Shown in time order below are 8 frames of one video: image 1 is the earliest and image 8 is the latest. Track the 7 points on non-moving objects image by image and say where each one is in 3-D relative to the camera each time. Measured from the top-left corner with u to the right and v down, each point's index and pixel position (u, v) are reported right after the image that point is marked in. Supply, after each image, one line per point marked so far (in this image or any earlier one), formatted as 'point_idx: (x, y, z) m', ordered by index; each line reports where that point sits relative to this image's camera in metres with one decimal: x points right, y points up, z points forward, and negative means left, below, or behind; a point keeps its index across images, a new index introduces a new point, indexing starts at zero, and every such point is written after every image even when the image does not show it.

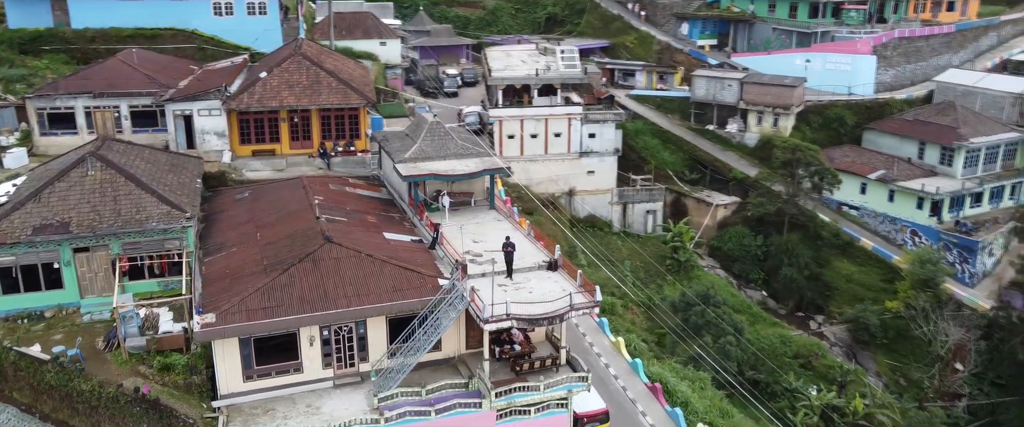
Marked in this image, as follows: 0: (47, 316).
0: (-11.0, -2.4, +18.9) m
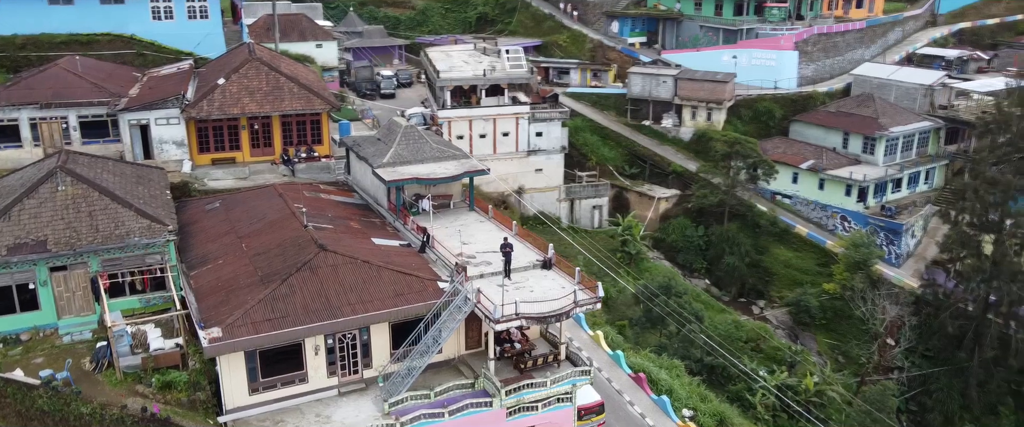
0: (-11.1, -2.8, +18.1) m
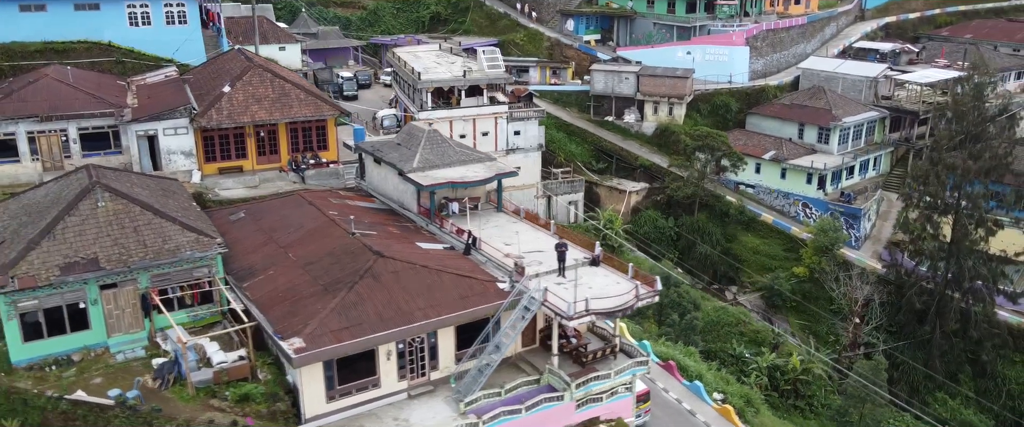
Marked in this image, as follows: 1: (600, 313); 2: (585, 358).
0: (-9.7, -3.2, +17.7) m
1: (+1.9, -2.1, +17.0) m
2: (+1.7, -3.3, +18.2) m
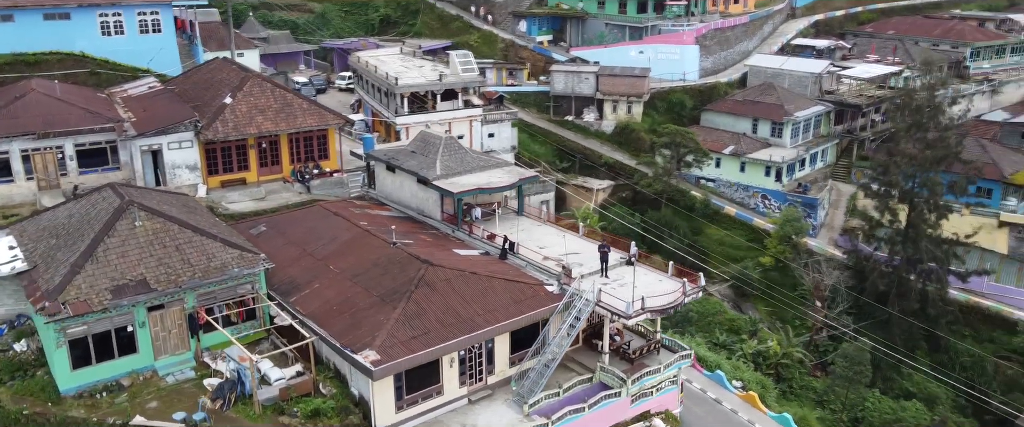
0: (-8.4, -3.7, +17.3) m
1: (+3.2, -2.2, +17.7) m
2: (+2.9, -3.3, +18.9) m
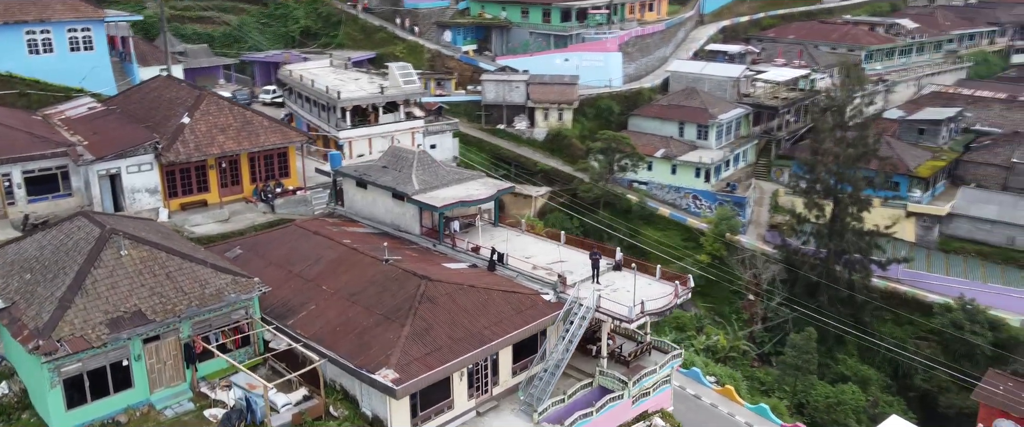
0: (-8.1, -4.3, +16.5) m
1: (+3.2, -2.3, +18.4) m
2: (+2.9, -3.5, +19.6) m
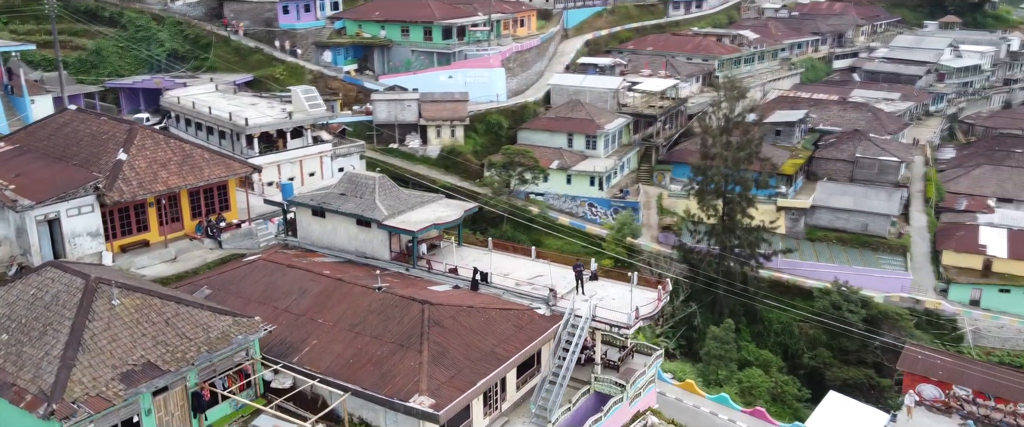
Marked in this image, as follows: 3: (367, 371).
0: (-7.3, -5.2, +15.5) m
1: (+3.3, -2.6, +19.6) m
2: (+2.7, -3.8, +20.6) m
3: (-3.1, -3.4, +17.1) m
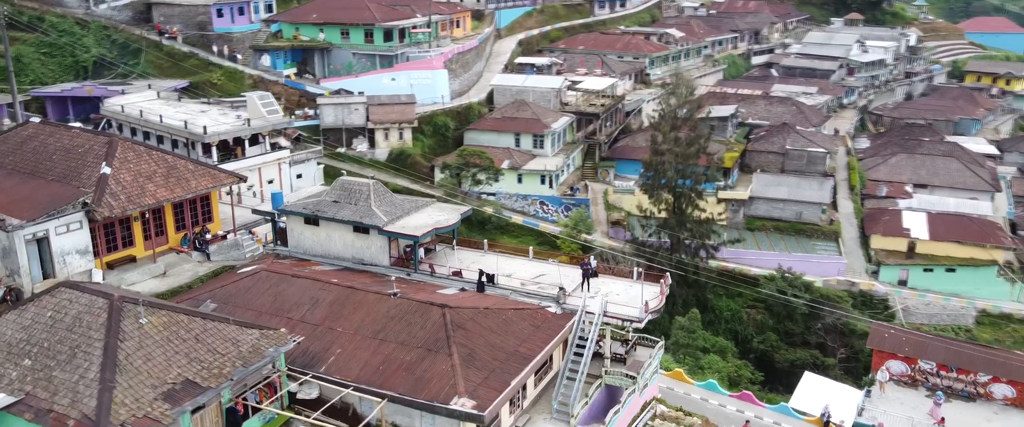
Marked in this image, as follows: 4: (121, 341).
0: (-6.4, -5.5, +15.2) m
1: (+3.6, -2.5, +20.4) m
2: (+3.0, -3.8, +21.4) m
3: (-2.5, -3.5, +17.3) m
4: (-7.5, -2.5, +15.4) m
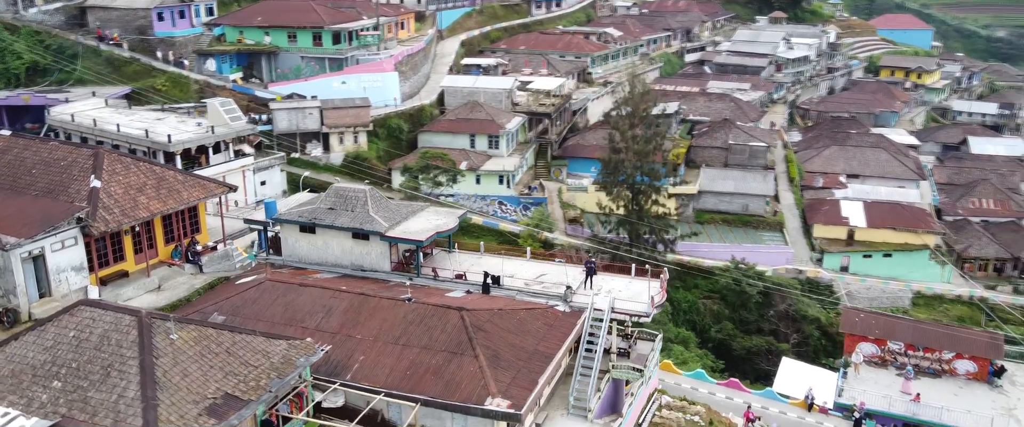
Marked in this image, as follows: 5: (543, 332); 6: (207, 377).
0: (-5.5, -5.7, +15.1) m
1: (+3.9, -2.4, +21.2) m
2: (+3.2, -3.7, +22.1) m
3: (-1.9, -3.7, +17.5) m
4: (-6.7, -2.7, +15.2) m
5: (+0.8, -2.9, +19.8) m
6: (-5.9, -3.1, +15.4) m
